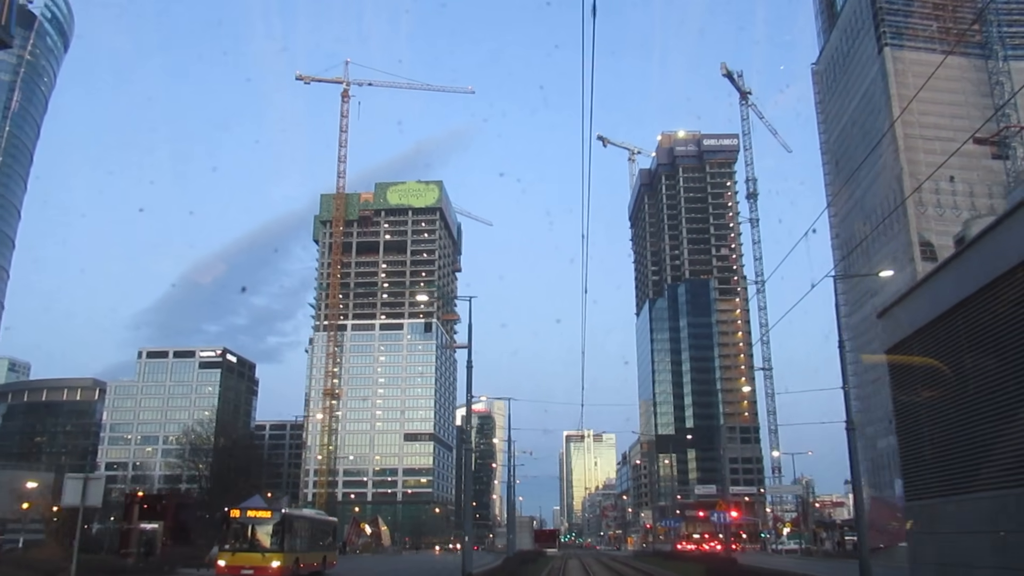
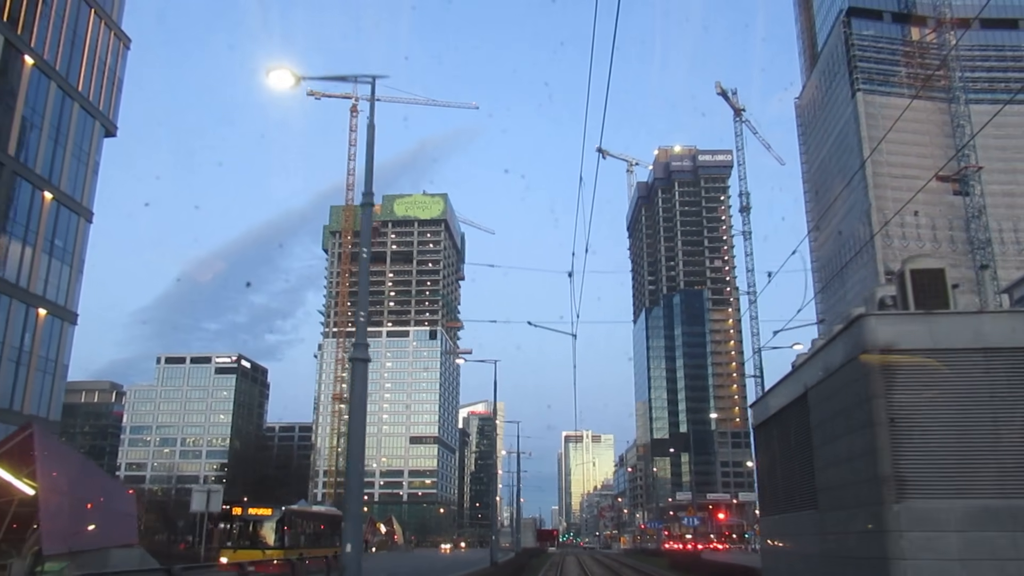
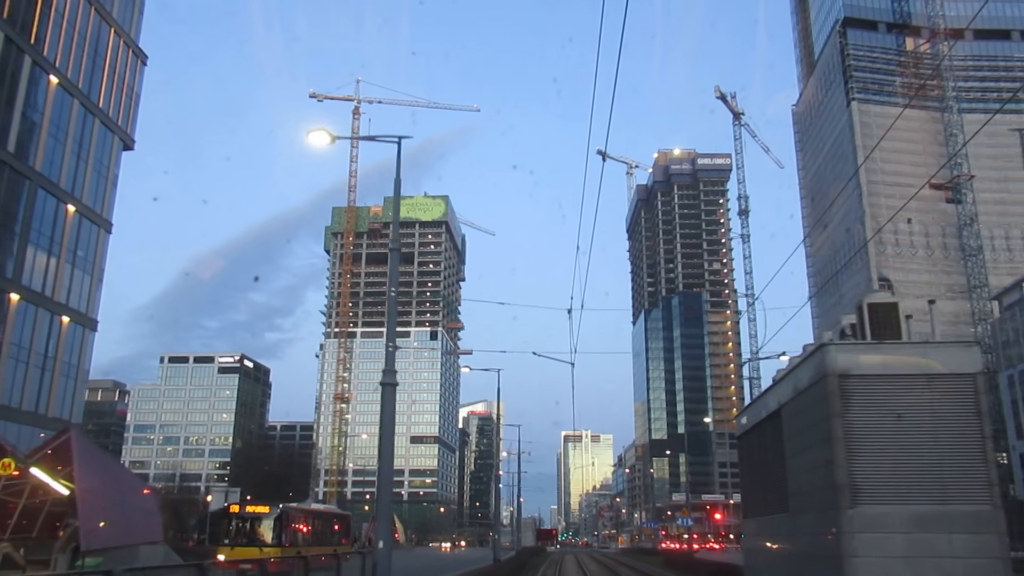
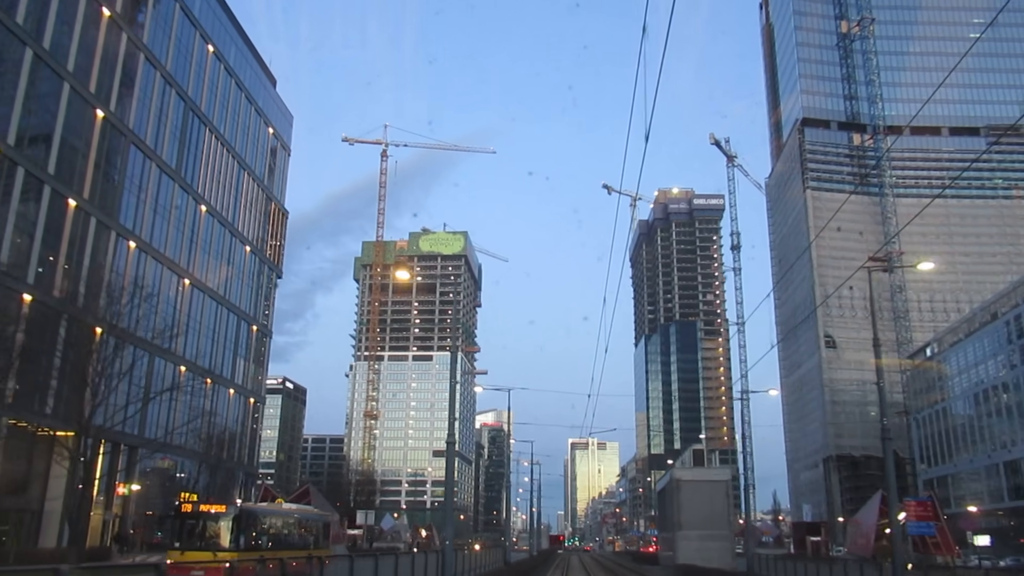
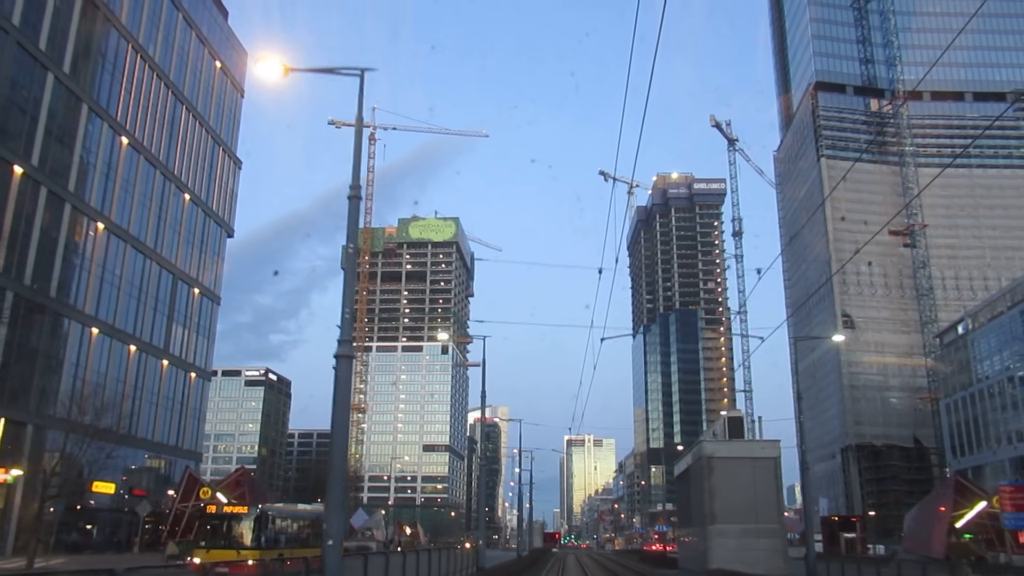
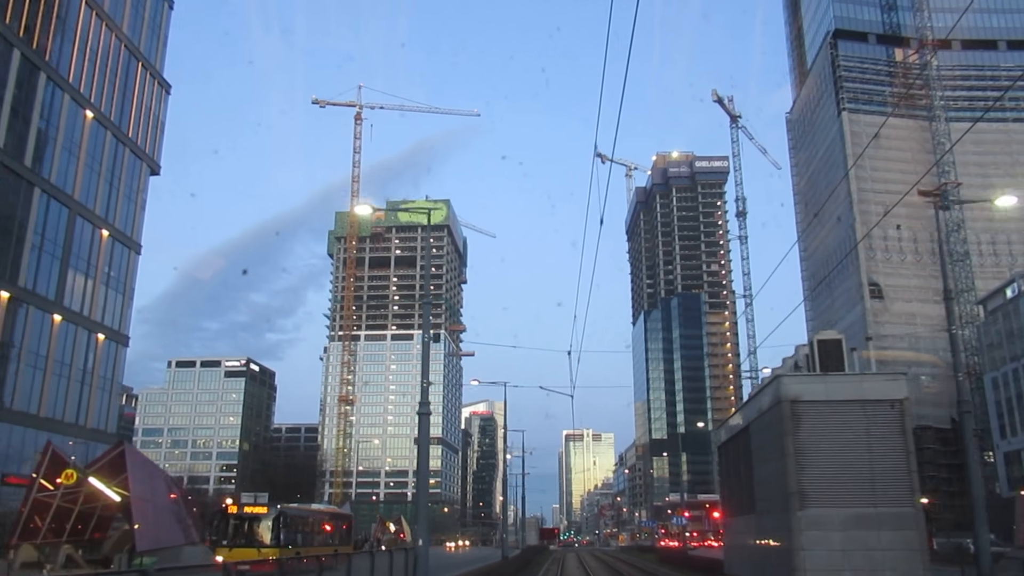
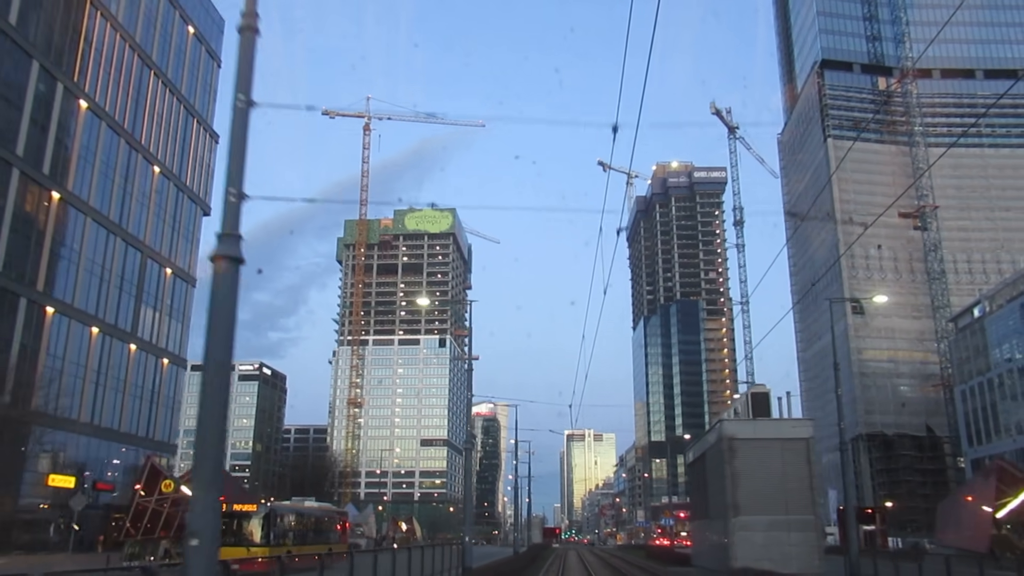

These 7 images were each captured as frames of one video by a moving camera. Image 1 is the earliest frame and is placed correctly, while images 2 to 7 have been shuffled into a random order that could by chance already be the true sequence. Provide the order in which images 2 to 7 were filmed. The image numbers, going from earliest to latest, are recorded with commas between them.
2, 3, 6, 7, 5, 4
